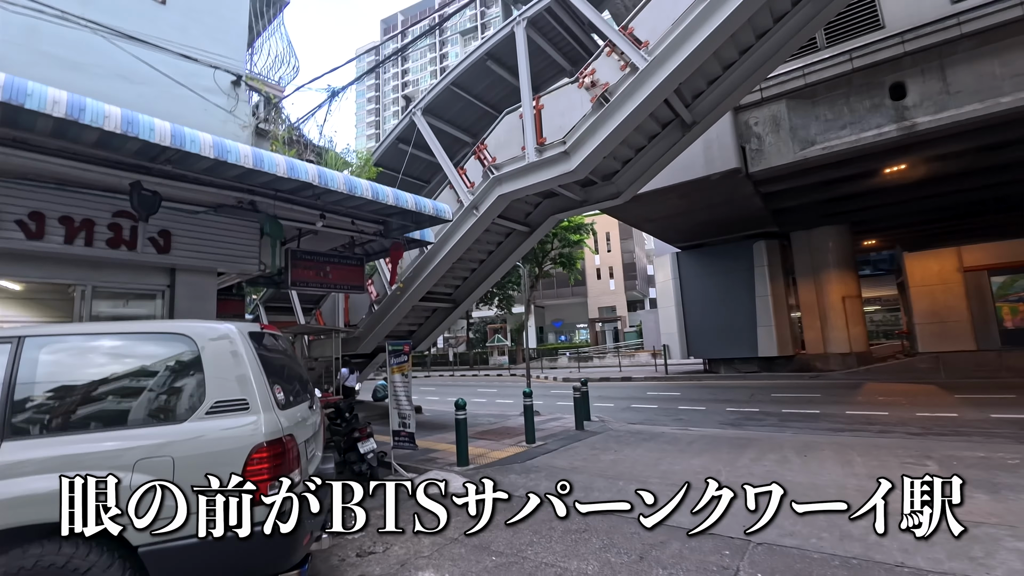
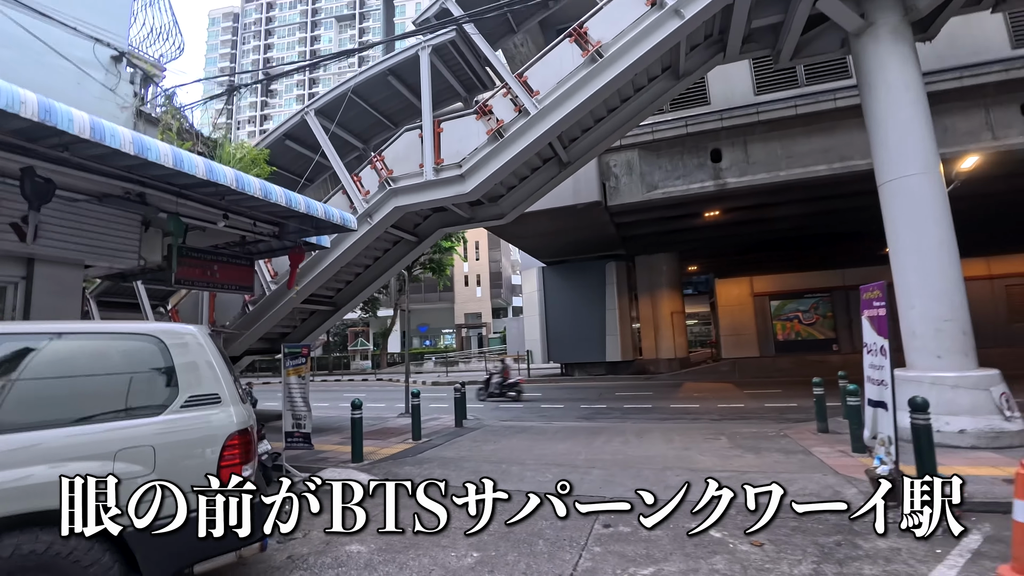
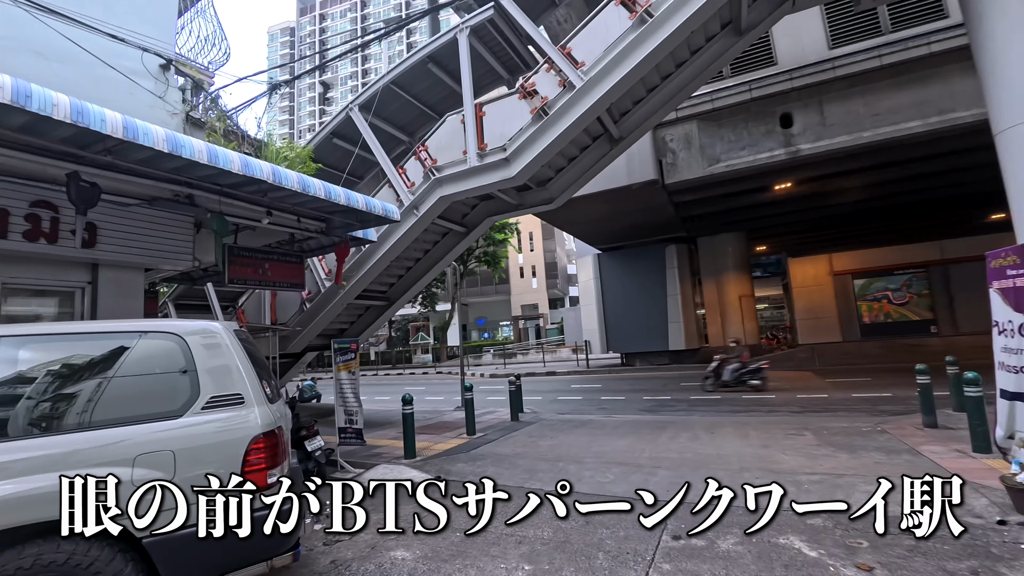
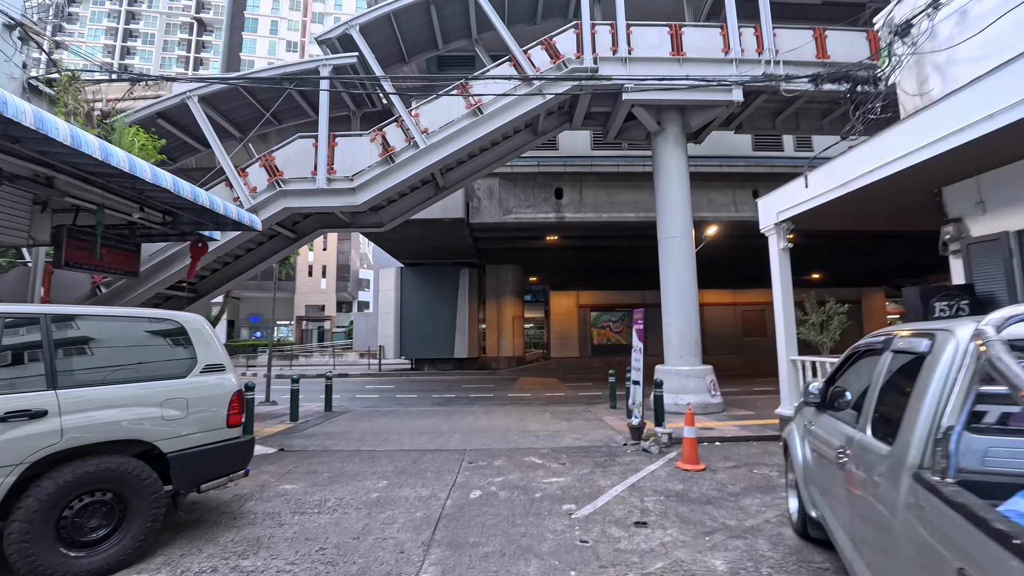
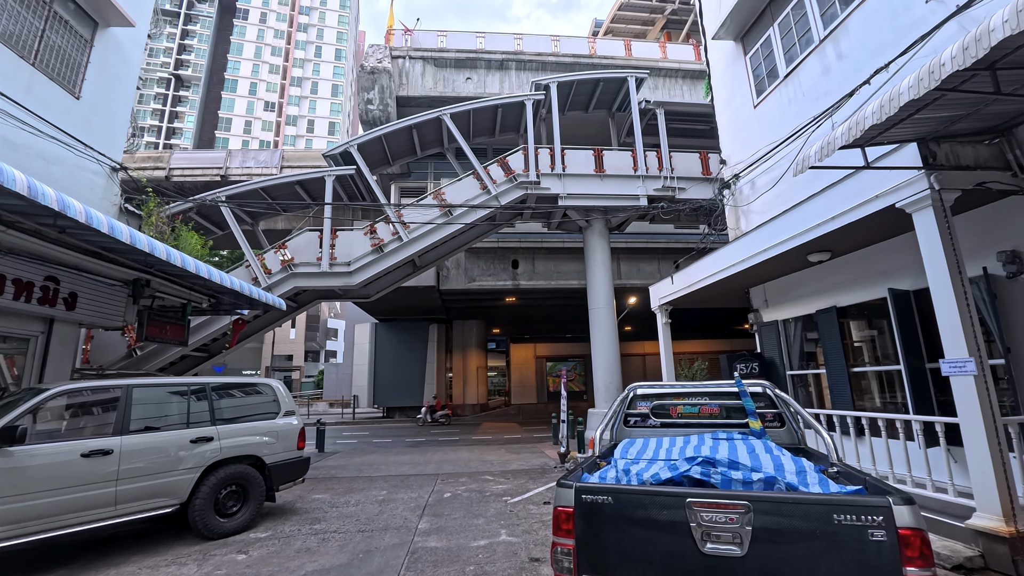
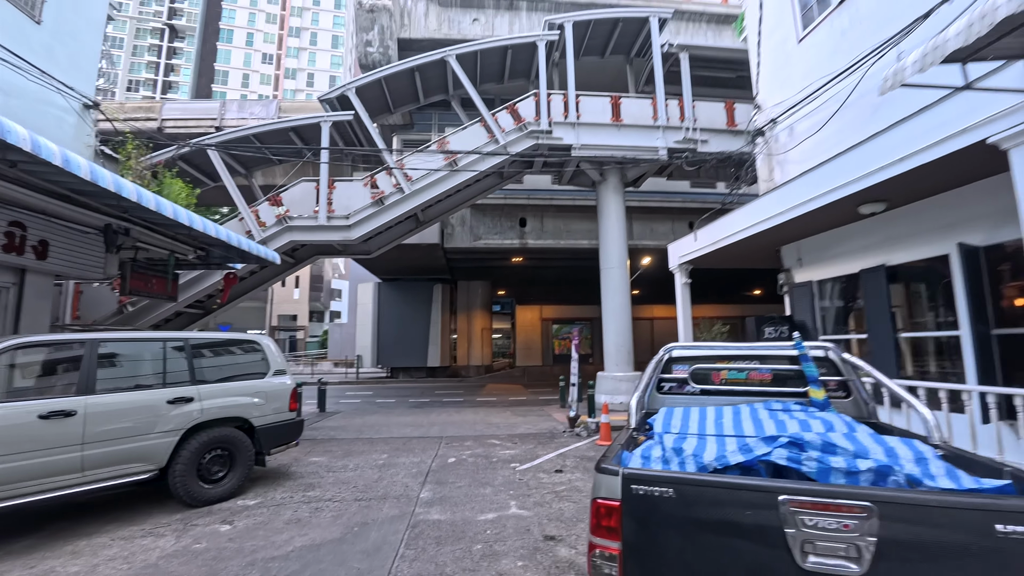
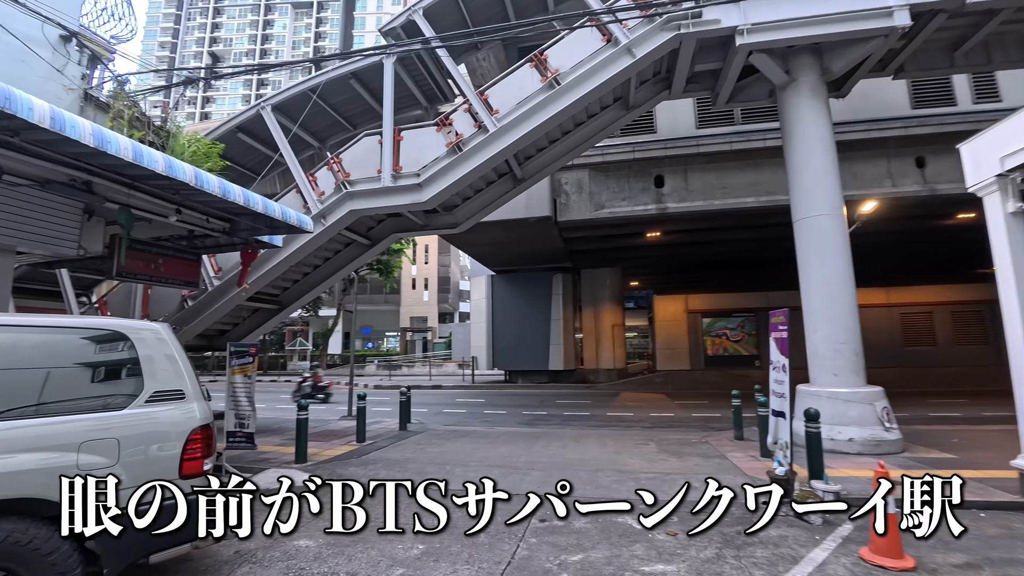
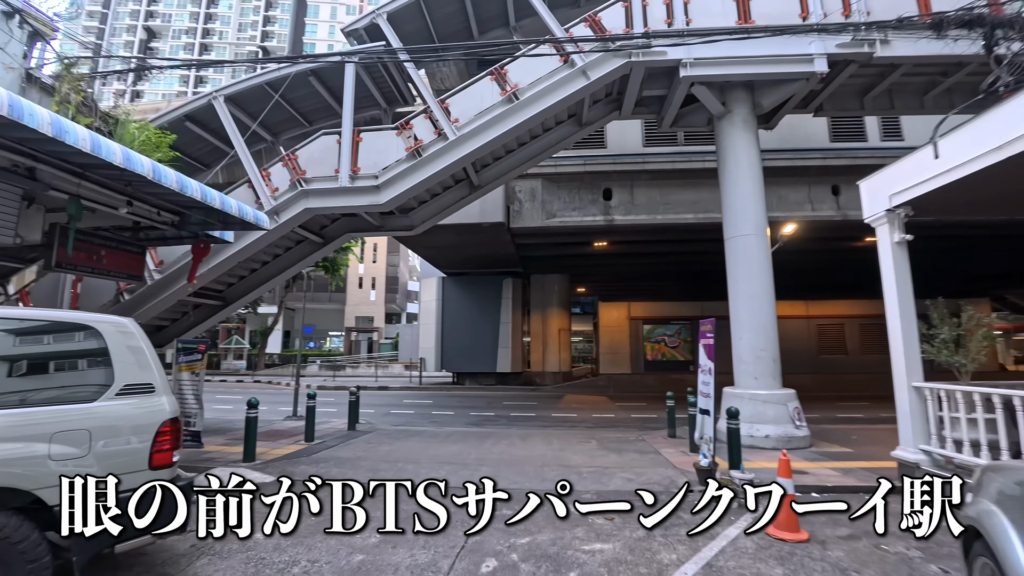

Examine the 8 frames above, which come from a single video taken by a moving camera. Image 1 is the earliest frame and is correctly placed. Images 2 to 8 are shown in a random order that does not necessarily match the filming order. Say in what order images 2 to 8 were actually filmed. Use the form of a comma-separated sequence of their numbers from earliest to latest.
3, 2, 7, 8, 4, 6, 5
